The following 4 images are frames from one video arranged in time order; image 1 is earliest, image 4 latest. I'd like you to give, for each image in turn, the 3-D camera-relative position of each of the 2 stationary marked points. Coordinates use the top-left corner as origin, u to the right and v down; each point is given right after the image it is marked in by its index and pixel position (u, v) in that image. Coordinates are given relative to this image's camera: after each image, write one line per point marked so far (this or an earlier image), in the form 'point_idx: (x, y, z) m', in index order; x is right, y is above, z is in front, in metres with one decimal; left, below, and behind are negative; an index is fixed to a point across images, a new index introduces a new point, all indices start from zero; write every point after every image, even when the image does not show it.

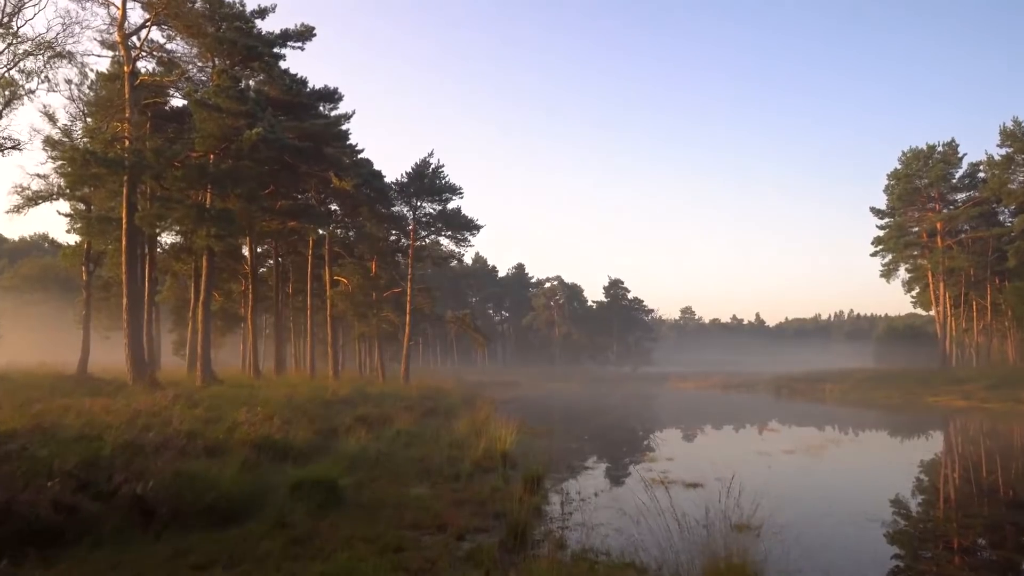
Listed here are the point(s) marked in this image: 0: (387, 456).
0: (-2.5, -3.4, +13.9) m
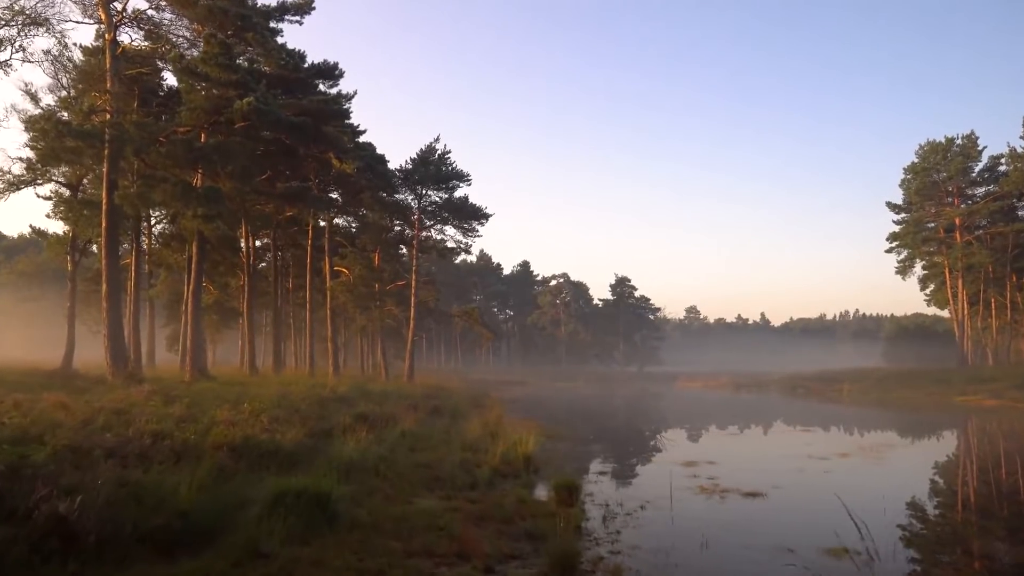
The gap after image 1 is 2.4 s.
0: (-2.1, -3.1, +12.1) m
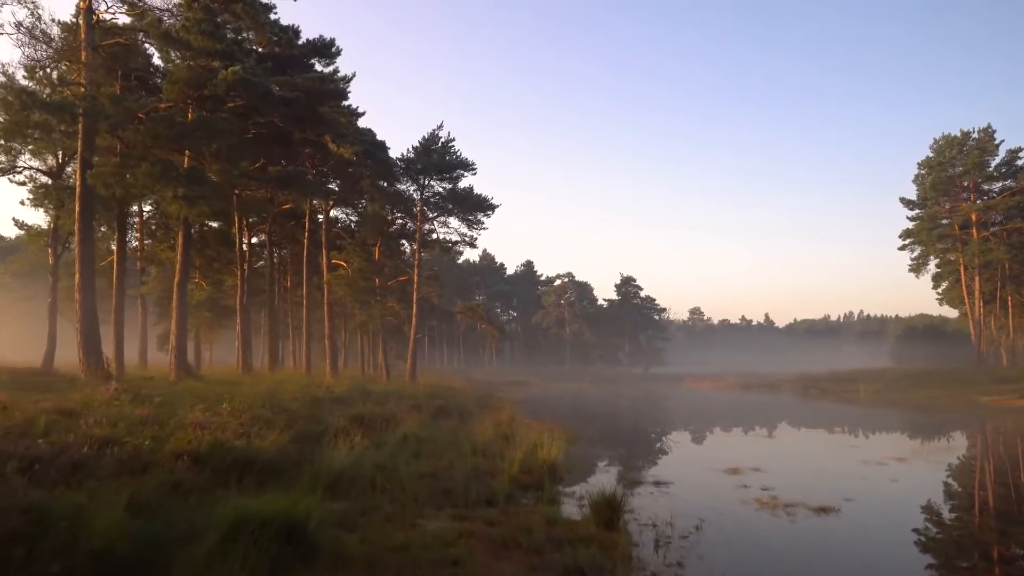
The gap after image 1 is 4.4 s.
0: (-1.8, -2.8, +10.3) m
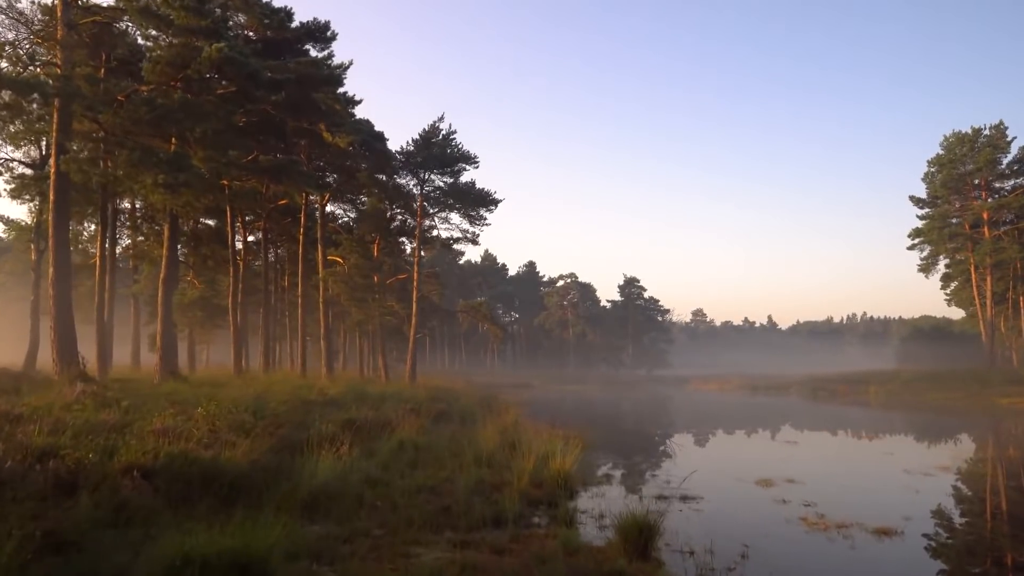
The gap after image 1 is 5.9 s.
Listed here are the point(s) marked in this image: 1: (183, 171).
0: (-1.7, -2.6, +9.1) m
1: (-8.1, +2.8, +16.8) m
